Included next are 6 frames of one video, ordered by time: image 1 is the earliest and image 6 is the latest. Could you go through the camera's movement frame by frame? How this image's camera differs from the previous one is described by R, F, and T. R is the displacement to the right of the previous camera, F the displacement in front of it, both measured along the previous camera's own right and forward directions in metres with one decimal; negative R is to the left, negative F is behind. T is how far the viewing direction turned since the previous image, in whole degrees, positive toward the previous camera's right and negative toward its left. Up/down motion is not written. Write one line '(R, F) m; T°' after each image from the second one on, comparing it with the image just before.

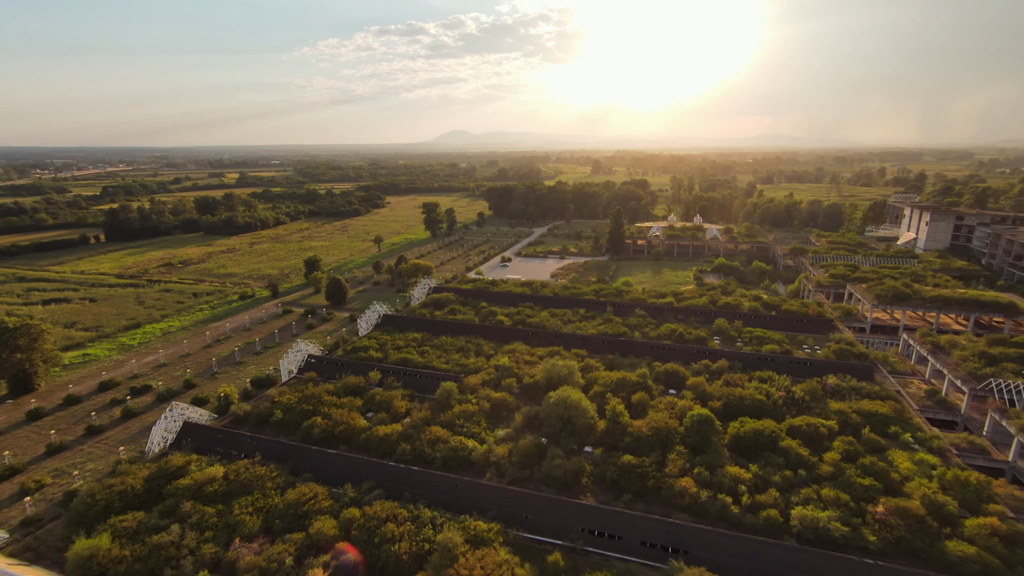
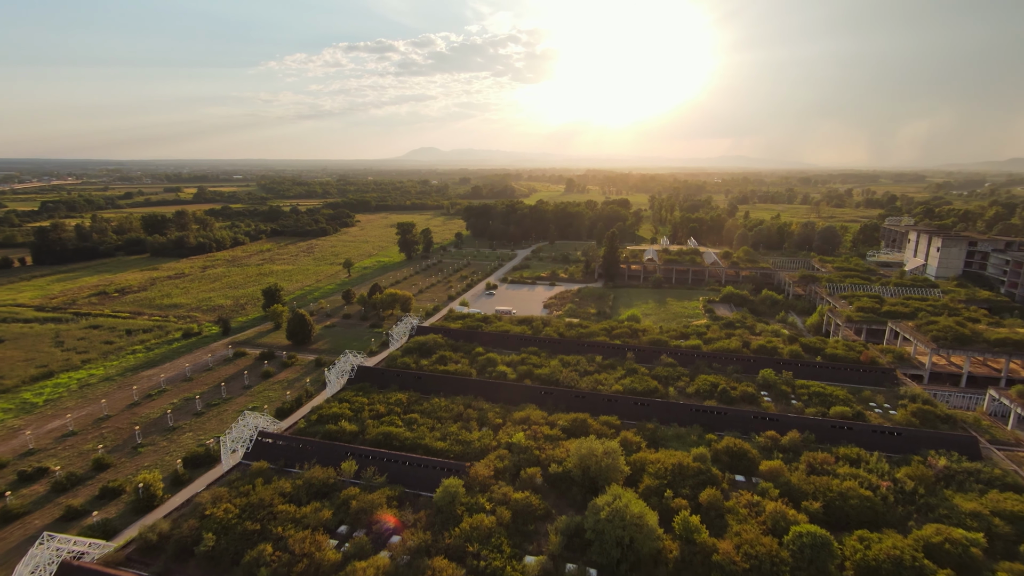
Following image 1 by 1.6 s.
(-1.3, +4.2) m; +3°
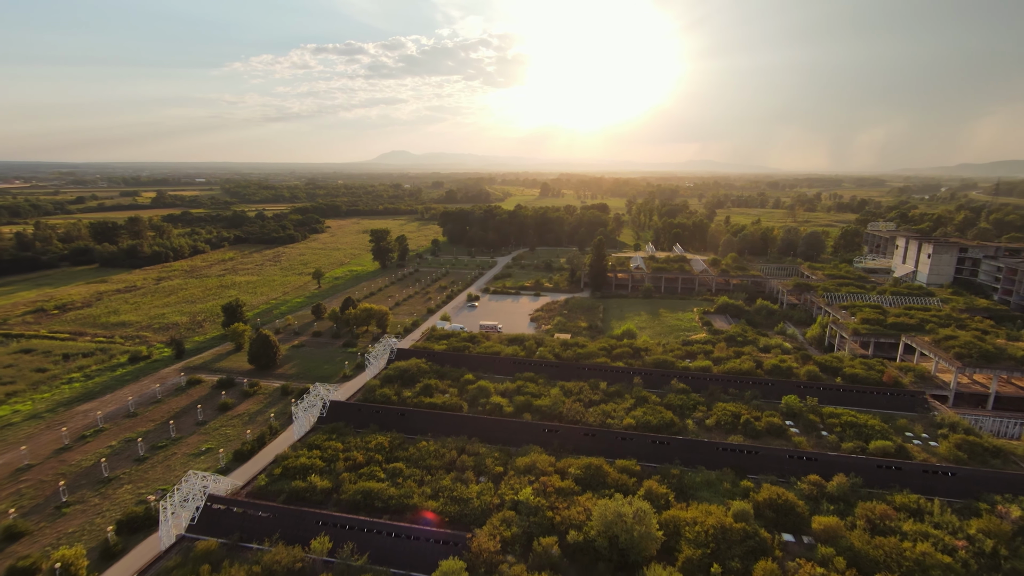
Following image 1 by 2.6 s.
(-0.7, +2.3) m; +3°
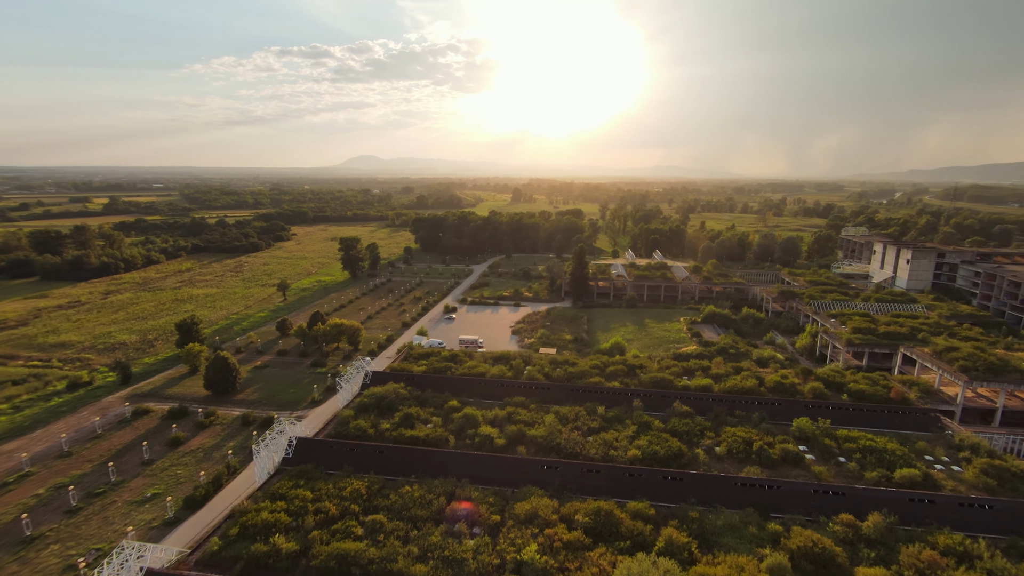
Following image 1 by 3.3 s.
(-0.6, +1.7) m; +3°
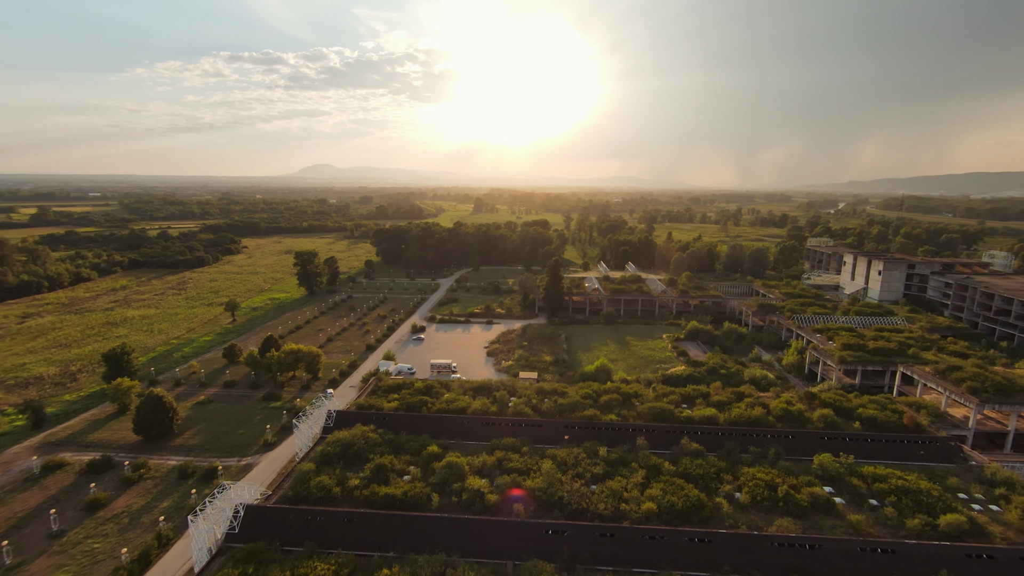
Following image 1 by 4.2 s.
(-0.8, +2.2) m; +4°
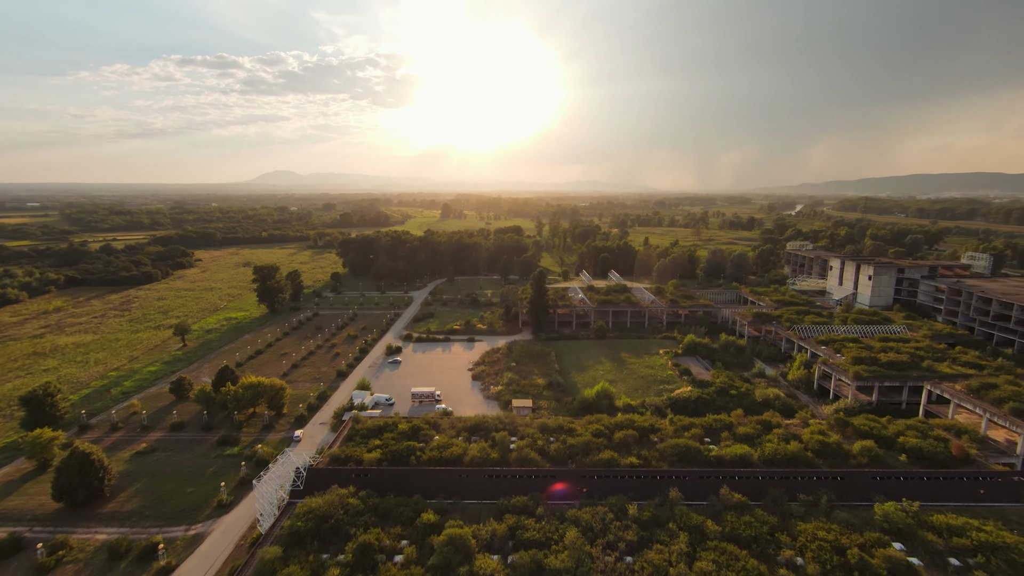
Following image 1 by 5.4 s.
(-1.0, +2.6) m; +4°
